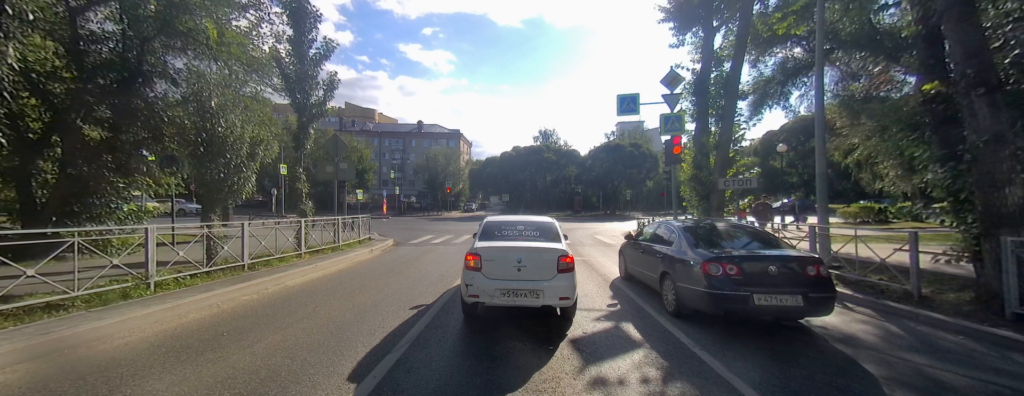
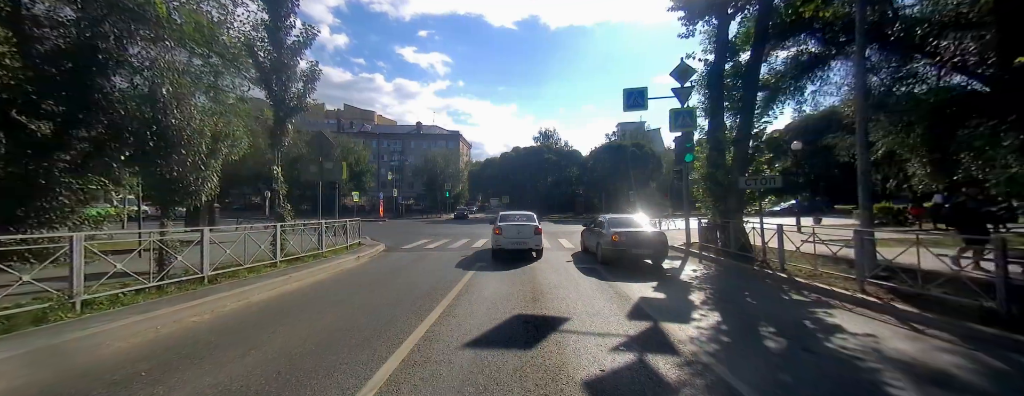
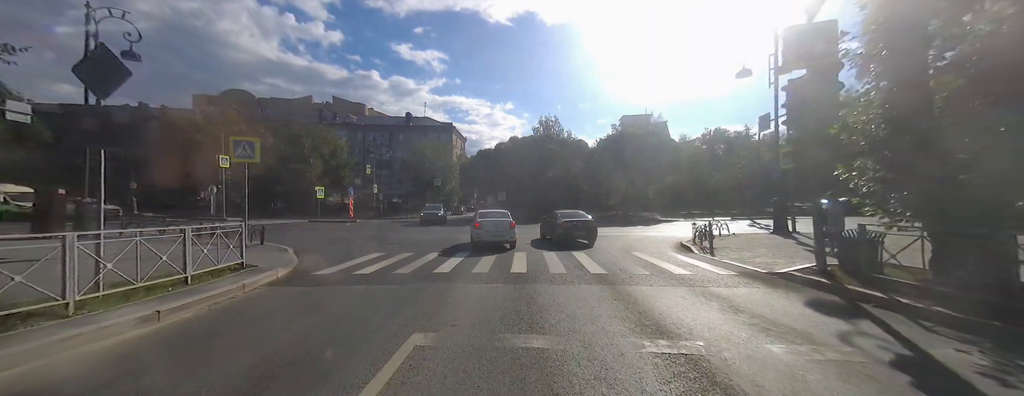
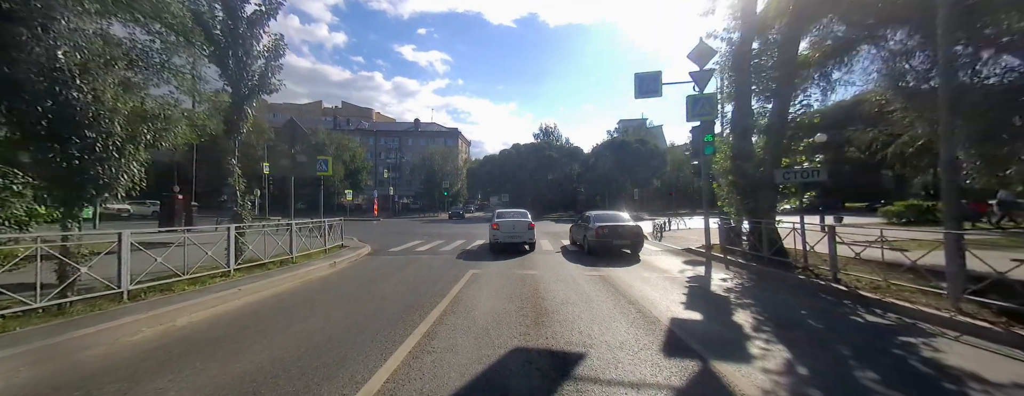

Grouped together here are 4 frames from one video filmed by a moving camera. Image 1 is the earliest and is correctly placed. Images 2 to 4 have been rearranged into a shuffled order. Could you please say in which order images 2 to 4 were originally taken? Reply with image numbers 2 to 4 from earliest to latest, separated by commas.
2, 4, 3
